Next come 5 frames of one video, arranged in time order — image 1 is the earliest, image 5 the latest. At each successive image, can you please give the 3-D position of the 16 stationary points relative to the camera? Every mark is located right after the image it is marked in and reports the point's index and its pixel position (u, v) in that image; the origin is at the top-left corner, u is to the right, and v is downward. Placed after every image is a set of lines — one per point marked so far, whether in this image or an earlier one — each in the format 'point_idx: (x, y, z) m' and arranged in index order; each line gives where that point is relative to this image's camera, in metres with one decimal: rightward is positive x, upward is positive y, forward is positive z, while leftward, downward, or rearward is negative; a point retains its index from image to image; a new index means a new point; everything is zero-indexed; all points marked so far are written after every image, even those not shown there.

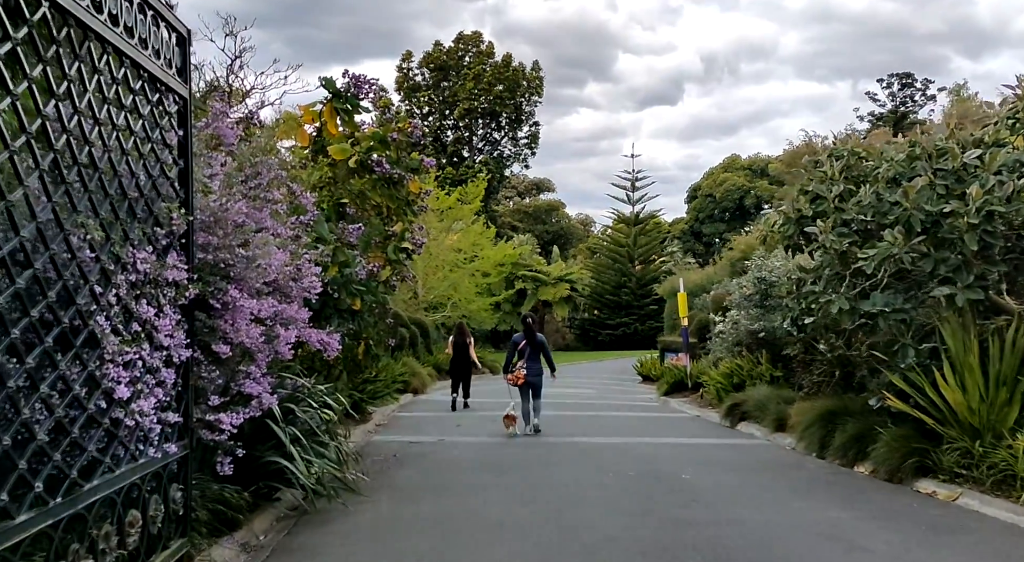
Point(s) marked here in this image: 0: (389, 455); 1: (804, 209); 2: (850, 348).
0: (-1.5, -2.1, +13.5) m
1: (+3.2, +0.8, +12.0) m
2: (+4.1, -0.8, +13.2) m
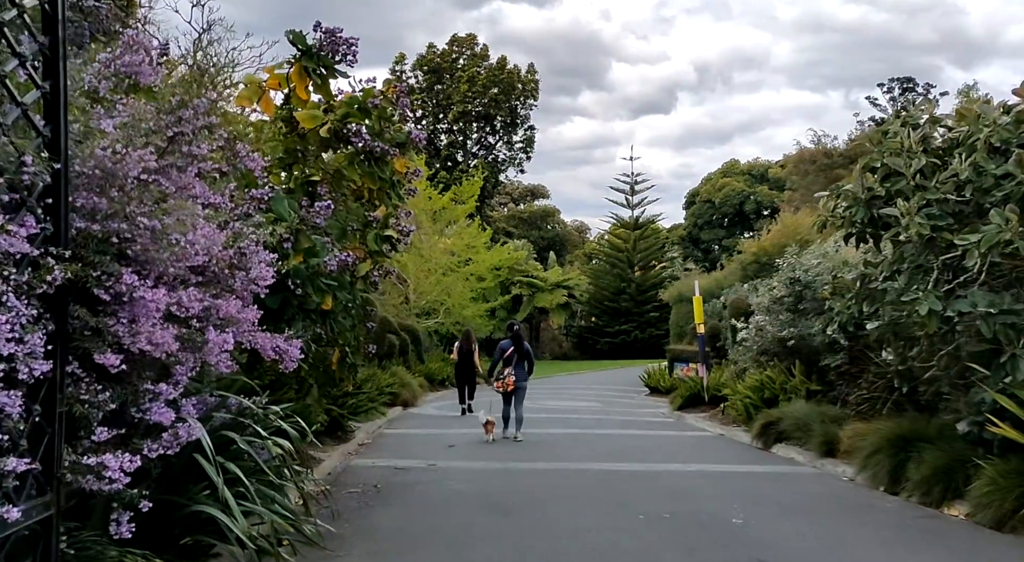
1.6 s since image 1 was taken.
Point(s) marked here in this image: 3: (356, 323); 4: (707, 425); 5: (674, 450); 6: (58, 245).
0: (-1.5, -2.1, +11.3) m
1: (+3.2, +0.8, +9.8) m
2: (+4.1, -0.8, +11.0) m
3: (-1.6, -0.4, +11.0) m
4: (+3.3, -2.5, +18.8) m
5: (+2.2, -2.4, +15.3) m
6: (-1.9, +0.2, +4.7) m
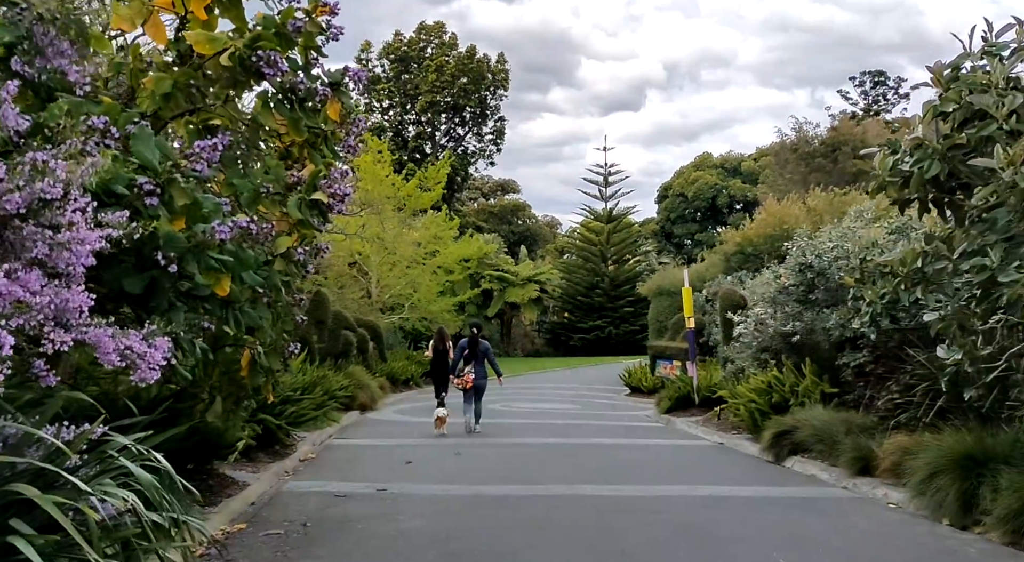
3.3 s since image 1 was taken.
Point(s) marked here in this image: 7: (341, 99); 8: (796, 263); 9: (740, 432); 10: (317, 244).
0: (-1.7, -2.0, +8.9) m
1: (+3.0, +1.0, +7.6) m
2: (+3.9, -0.6, +8.8) m
3: (-1.8, -0.3, +8.6) m
4: (+2.8, -2.3, +16.5) m
5: (+1.8, -2.2, +13.0) m
6: (-2.0, +0.3, +2.2) m
7: (-1.3, +1.4, +8.4) m
8: (+3.8, +0.2, +14.9) m
9: (+3.2, -2.1, +15.1) m
10: (-1.6, +0.3, +9.0) m
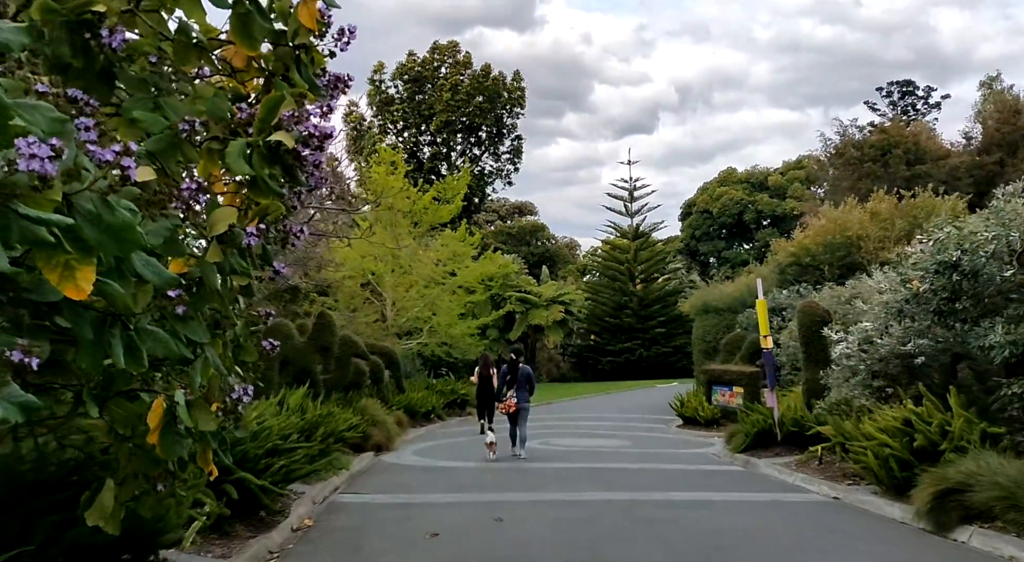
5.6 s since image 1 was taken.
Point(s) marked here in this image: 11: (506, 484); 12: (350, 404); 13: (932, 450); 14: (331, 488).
0: (-1.3, -2.0, +5.5) m
1: (+3.4, +1.1, +4.2) m
2: (+4.3, -0.5, +5.4) m
3: (-1.4, -0.3, +5.2) m
4: (+3.4, -2.4, +13.0) m
5: (+2.4, -2.2, +9.6) m
6: (-1.7, +0.4, -1.1) m
7: (-0.9, +1.4, +5.1) m
8: (+4.4, +0.2, +11.5) m
9: (+3.7, -2.2, +11.7) m
10: (-1.2, +0.3, +5.7) m
11: (-0.1, -2.5, +13.7) m
12: (-2.7, -2.1, +18.6) m
13: (+4.1, -1.6, +10.7) m
14: (-2.3, -2.6, +13.7) m
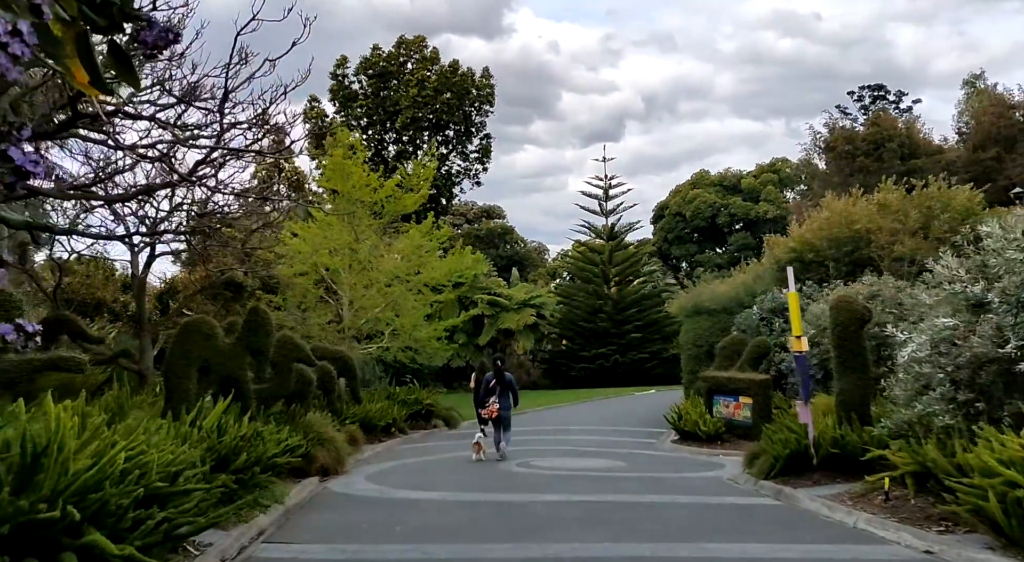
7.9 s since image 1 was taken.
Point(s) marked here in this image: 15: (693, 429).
0: (-1.2, -1.7, +2.3) m
1: (+3.5, +1.3, +1.1) m
2: (+4.4, -0.3, +2.3) m
3: (-1.3, -0.1, +2.0) m
4: (+3.2, -2.2, +10.0) m
5: (+2.3, -2.0, +6.5) m
6: (-1.4, +0.7, -4.3) m
7: (-0.8, +1.6, +1.9) m
8: (+4.2, +0.4, +8.4) m
9: (+3.6, -2.0, +8.6) m
10: (-1.1, +0.5, +2.5) m
11: (-0.3, -2.4, +10.5) m
12: (-3.1, -1.9, +15.3) m
13: (+3.9, -1.4, +7.7) m
14: (-2.5, -2.4, +10.5) m
15: (+3.3, -2.7, +20.3) m
